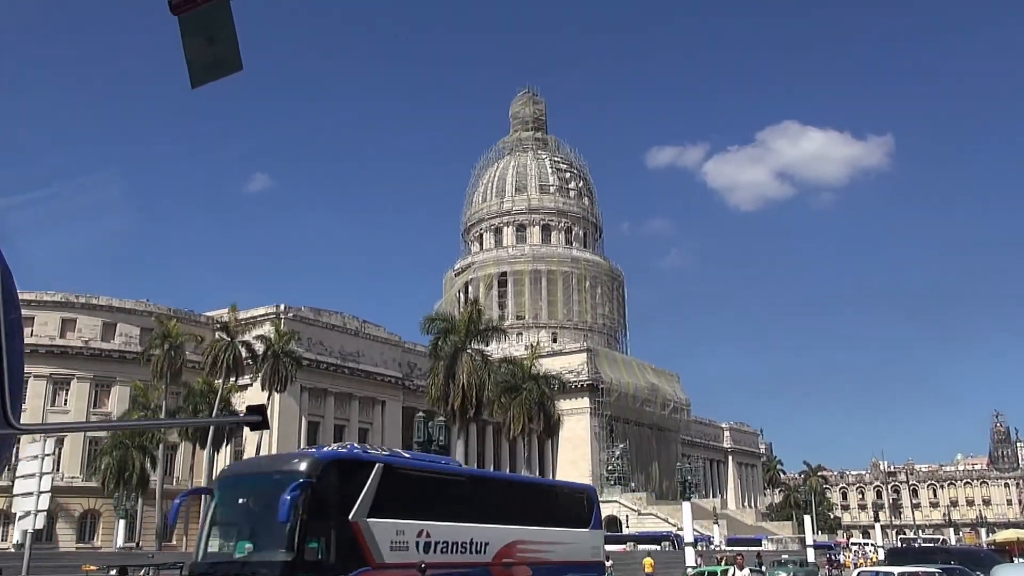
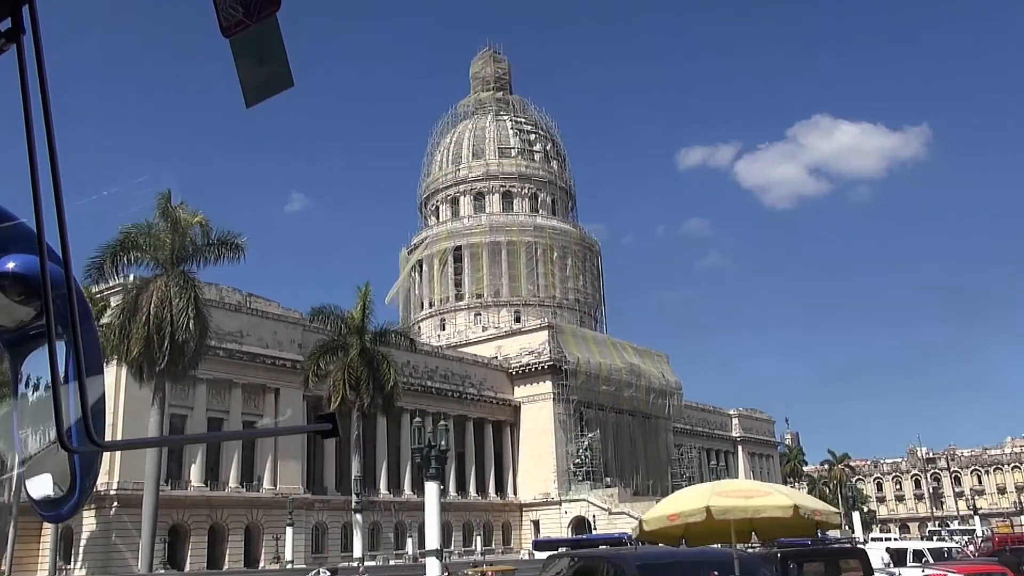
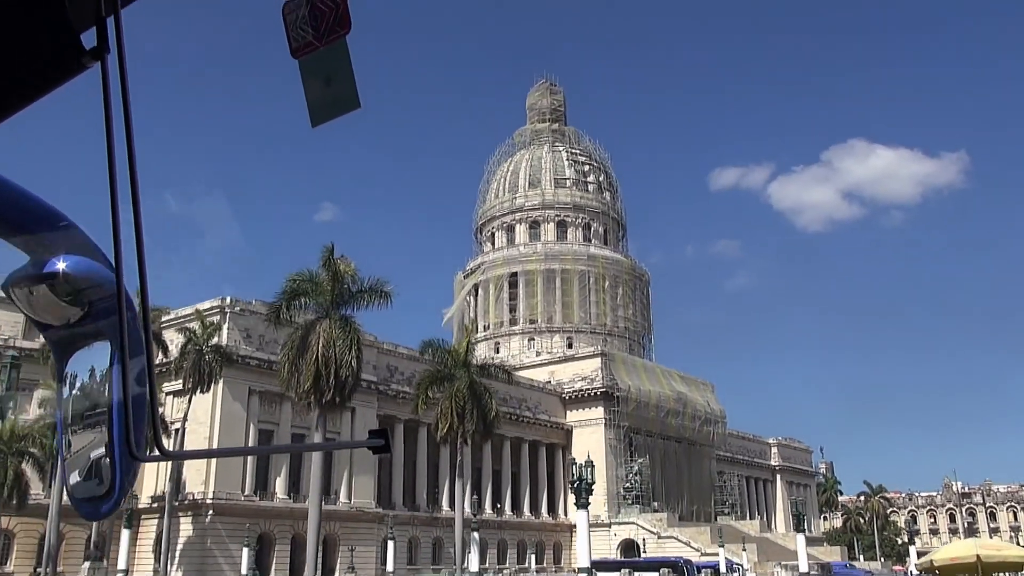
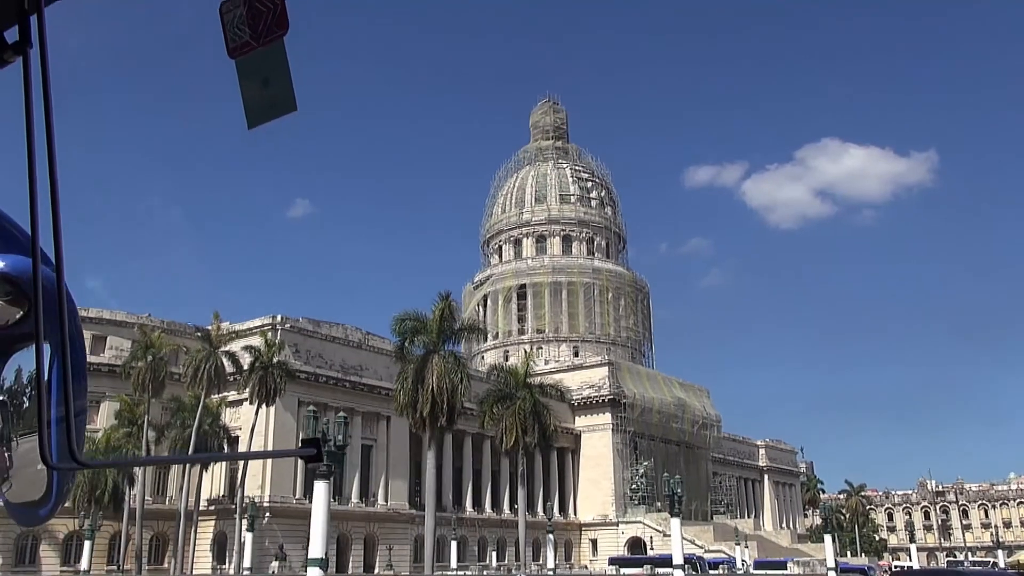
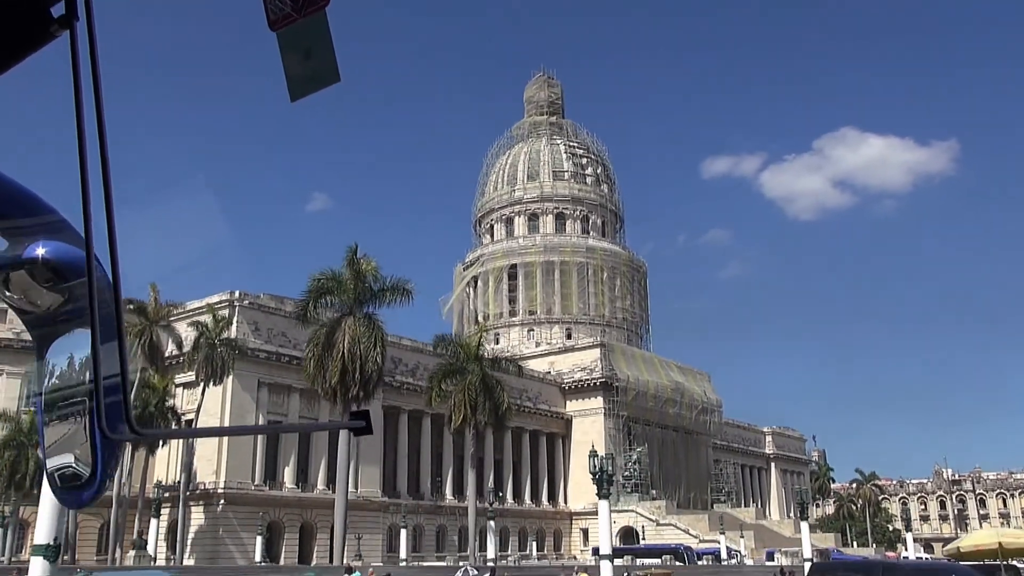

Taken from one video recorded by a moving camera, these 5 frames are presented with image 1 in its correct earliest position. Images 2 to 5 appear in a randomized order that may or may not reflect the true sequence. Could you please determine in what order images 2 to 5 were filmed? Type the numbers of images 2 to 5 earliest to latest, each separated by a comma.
4, 5, 3, 2
